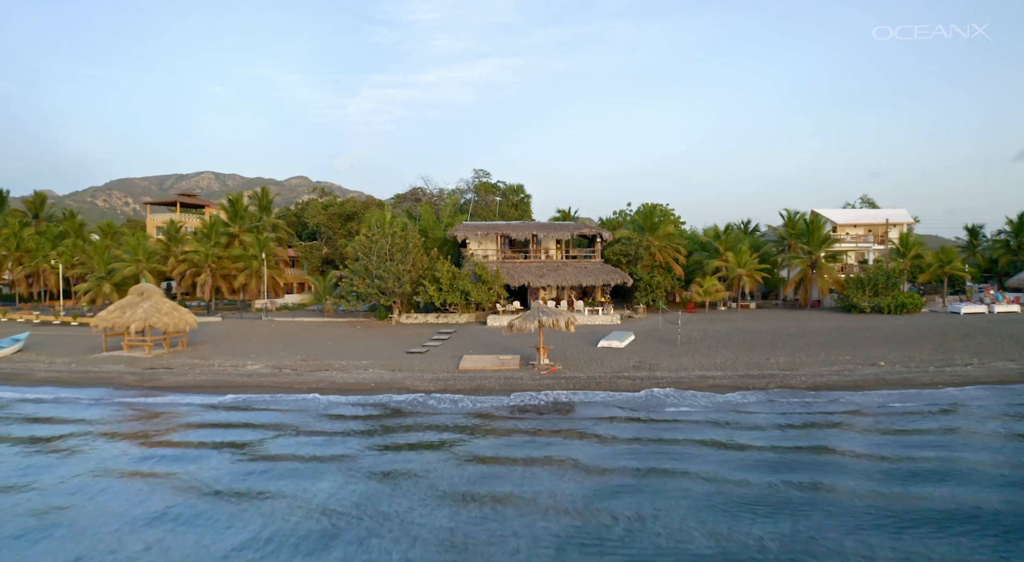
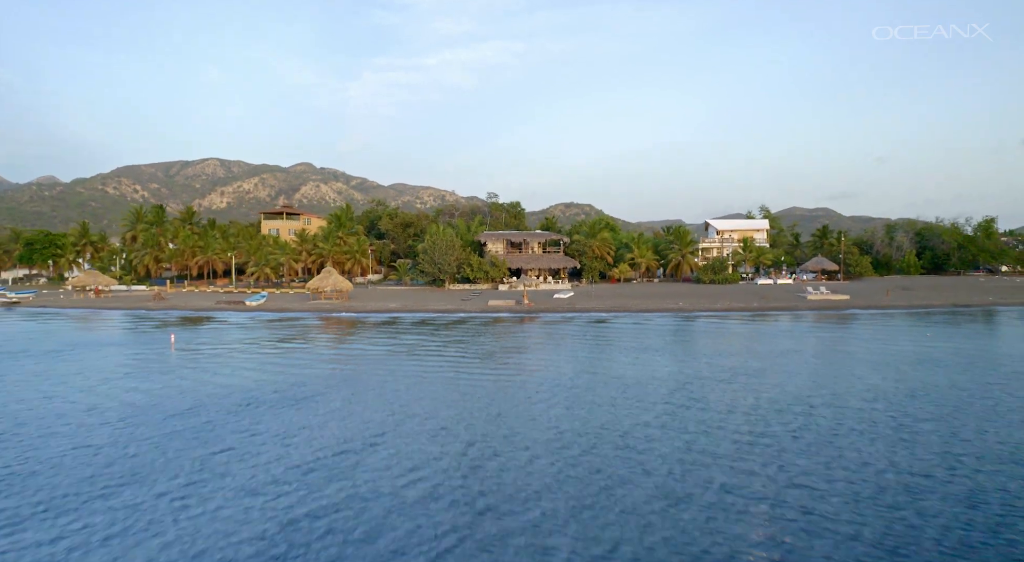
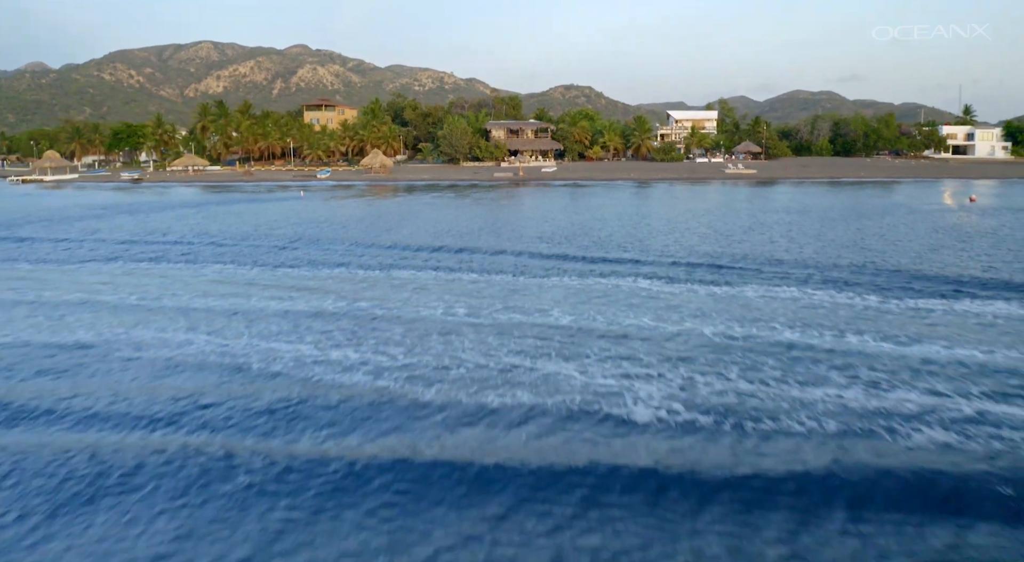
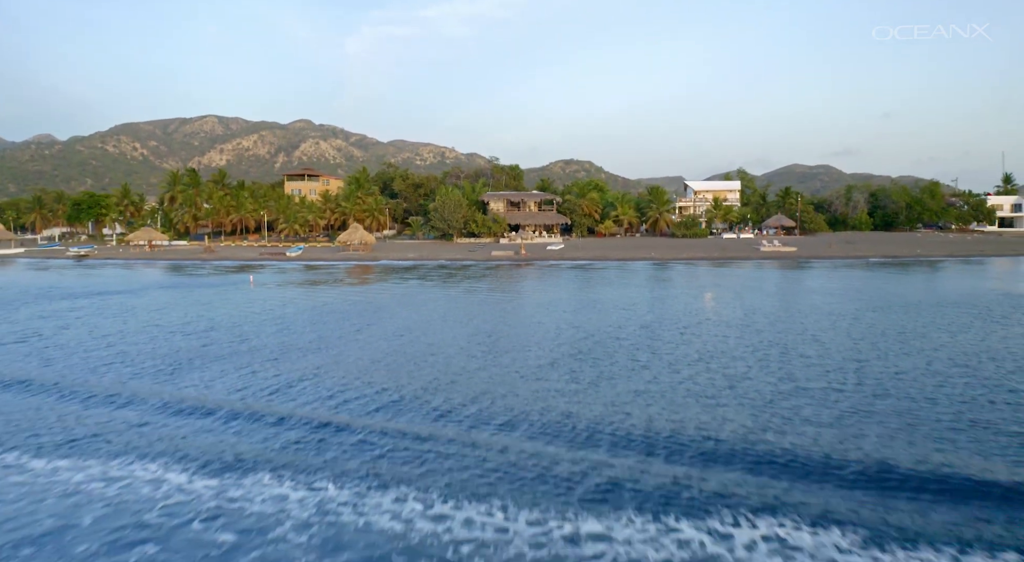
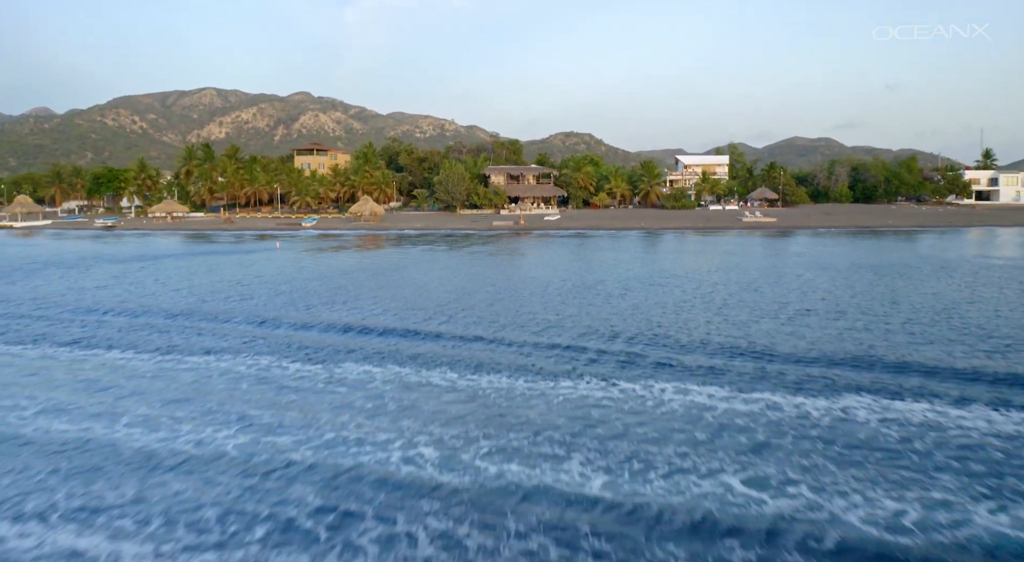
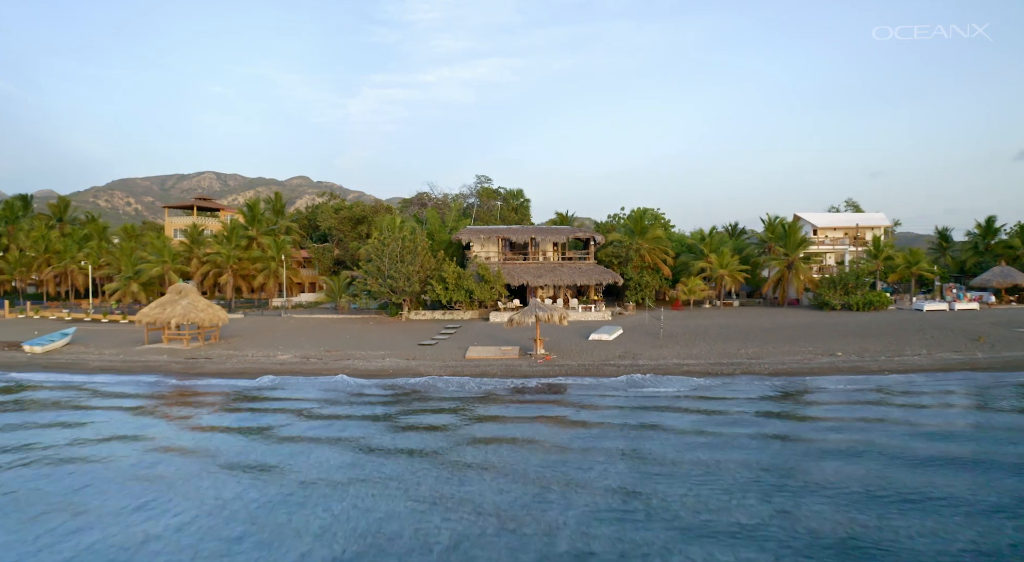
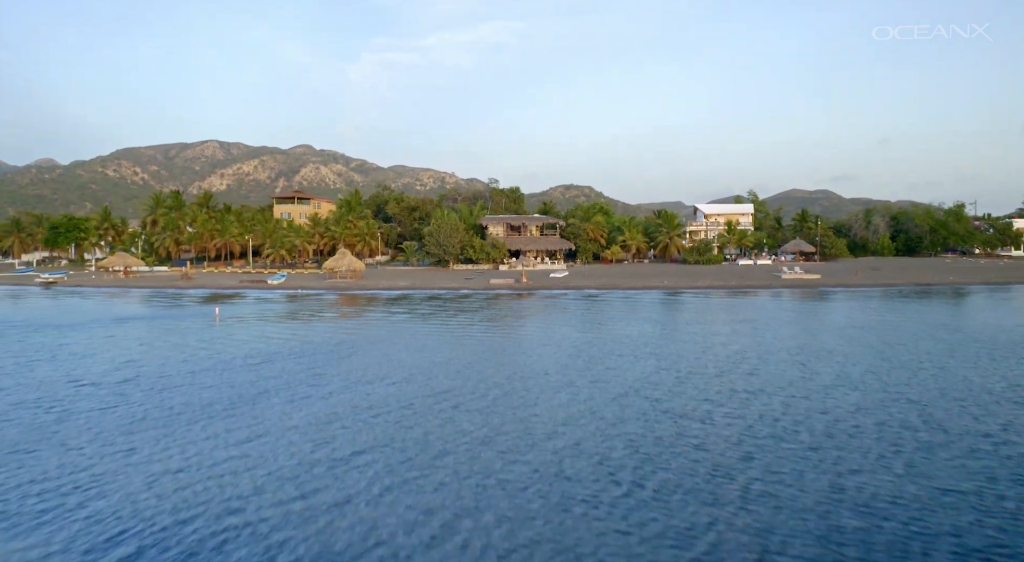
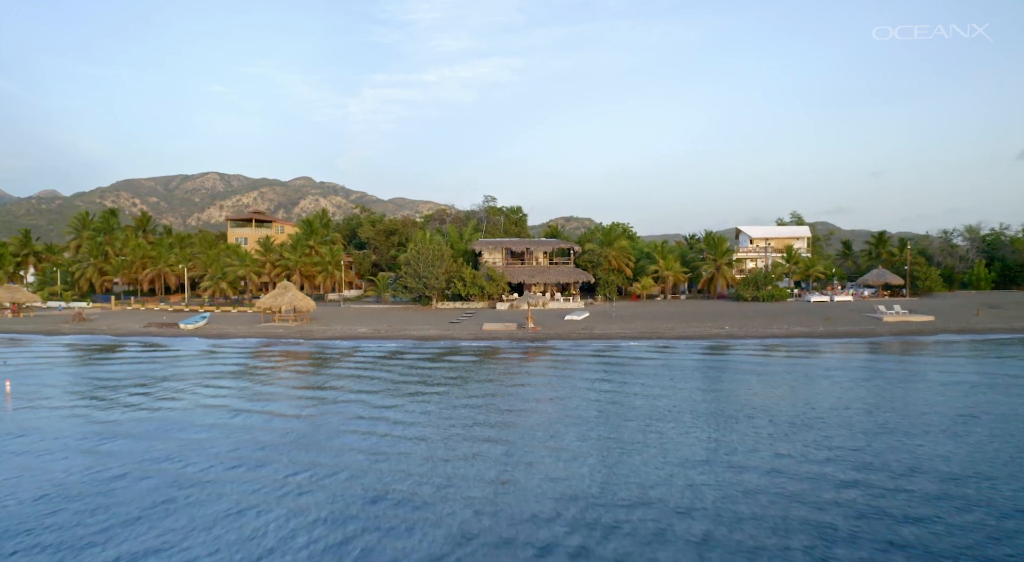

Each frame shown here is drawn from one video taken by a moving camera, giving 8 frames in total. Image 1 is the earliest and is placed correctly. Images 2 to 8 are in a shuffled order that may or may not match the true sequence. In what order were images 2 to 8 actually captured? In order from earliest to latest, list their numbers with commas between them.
6, 8, 2, 7, 4, 5, 3
